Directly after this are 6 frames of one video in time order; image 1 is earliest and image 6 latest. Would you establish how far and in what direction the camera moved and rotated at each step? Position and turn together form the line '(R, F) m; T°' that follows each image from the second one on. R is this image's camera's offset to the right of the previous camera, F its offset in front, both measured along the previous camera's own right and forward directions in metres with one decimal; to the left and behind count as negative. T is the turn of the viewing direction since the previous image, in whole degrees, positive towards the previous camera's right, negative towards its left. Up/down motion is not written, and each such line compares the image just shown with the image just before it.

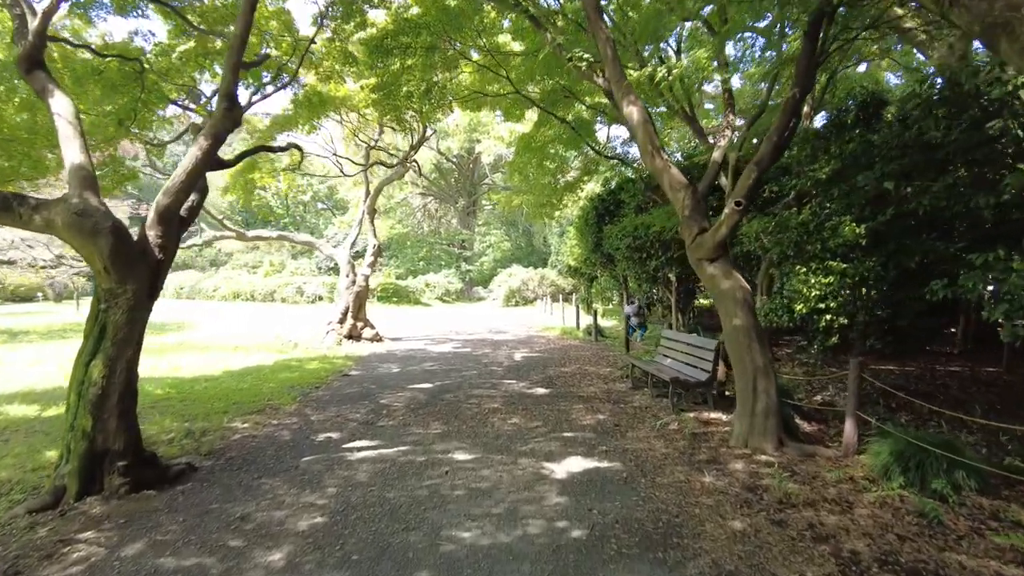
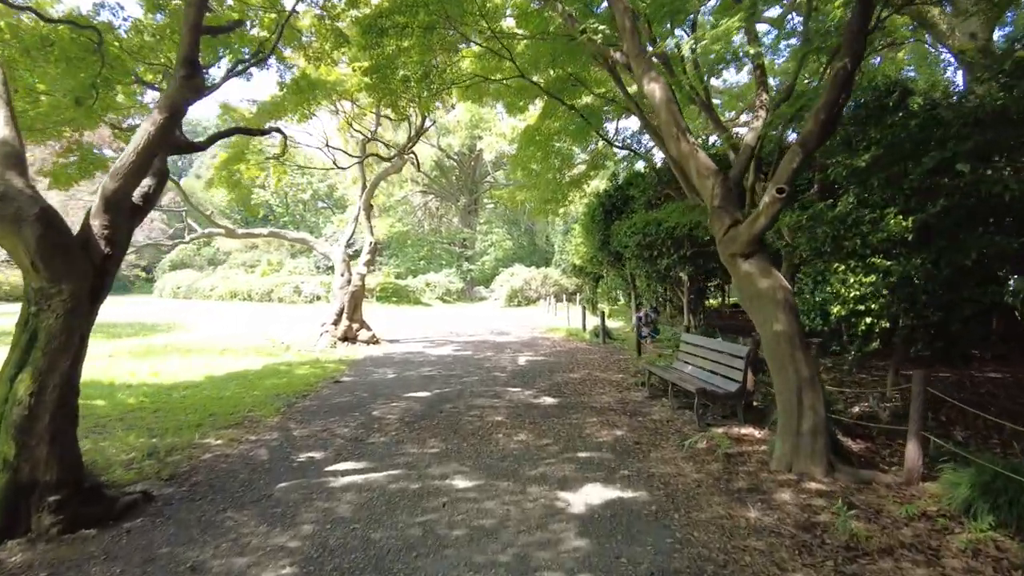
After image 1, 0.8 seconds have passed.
(0.0, +0.7) m; 0°
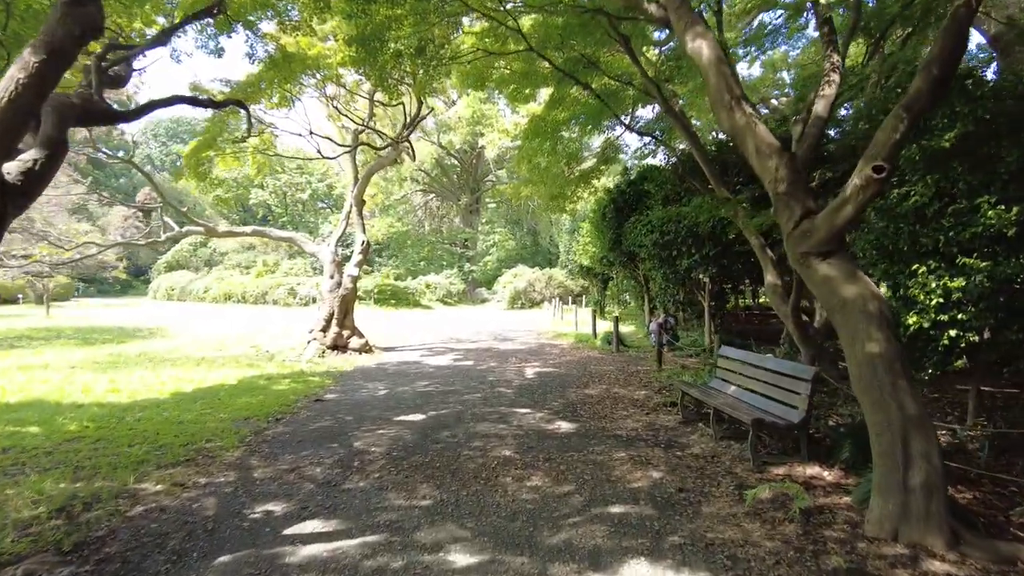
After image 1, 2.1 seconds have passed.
(-0.1, +1.1) m; 0°
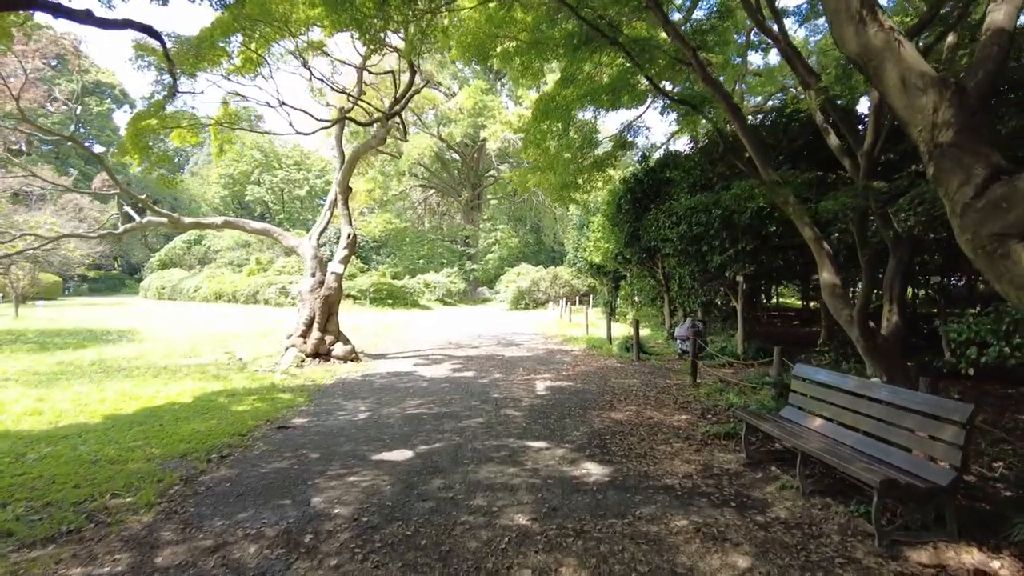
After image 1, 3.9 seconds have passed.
(-0.1, +1.4) m; 0°
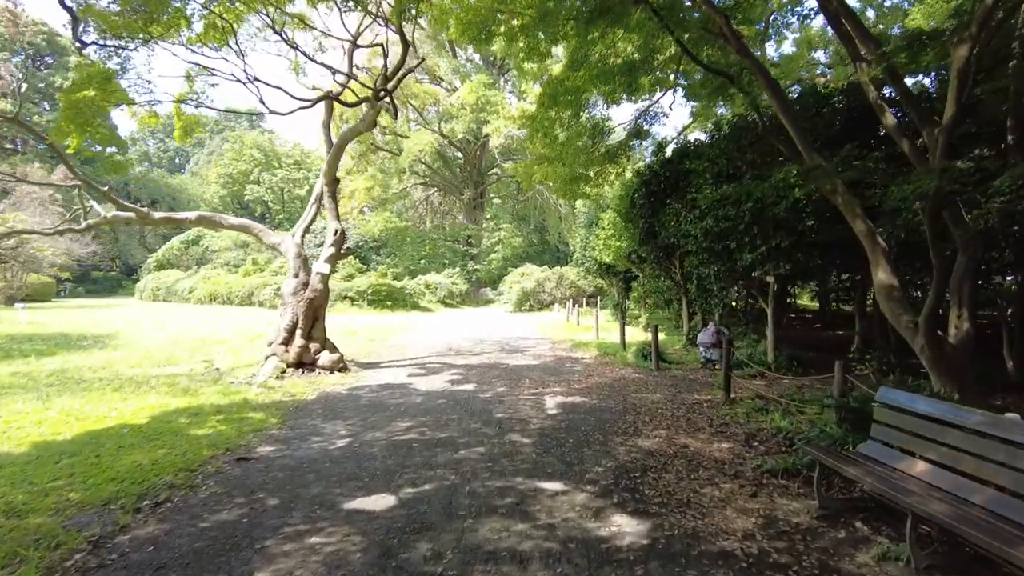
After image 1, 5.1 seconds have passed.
(0.0, +1.0) m; 0°
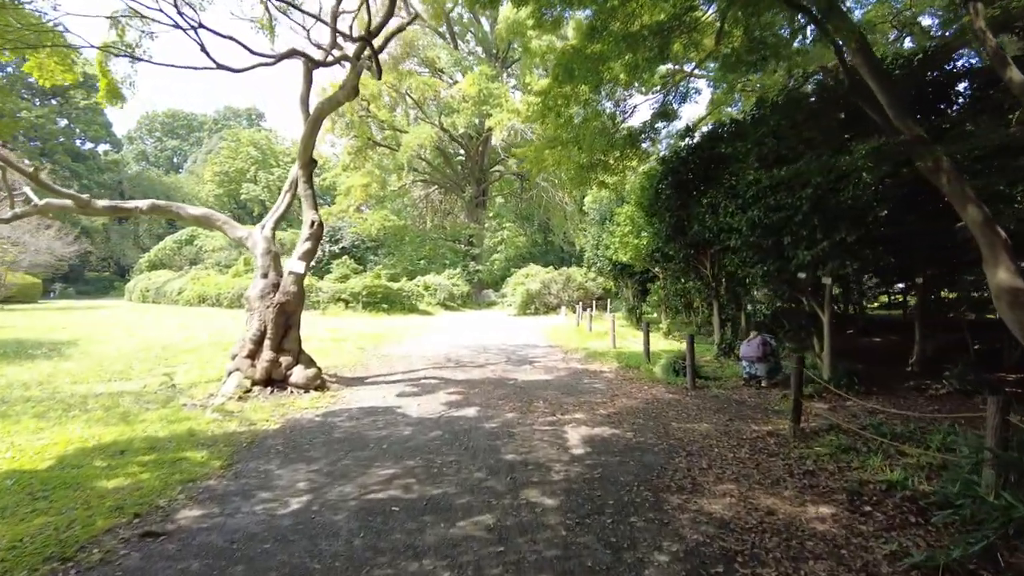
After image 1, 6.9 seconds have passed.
(-0.1, +1.5) m; 0°
